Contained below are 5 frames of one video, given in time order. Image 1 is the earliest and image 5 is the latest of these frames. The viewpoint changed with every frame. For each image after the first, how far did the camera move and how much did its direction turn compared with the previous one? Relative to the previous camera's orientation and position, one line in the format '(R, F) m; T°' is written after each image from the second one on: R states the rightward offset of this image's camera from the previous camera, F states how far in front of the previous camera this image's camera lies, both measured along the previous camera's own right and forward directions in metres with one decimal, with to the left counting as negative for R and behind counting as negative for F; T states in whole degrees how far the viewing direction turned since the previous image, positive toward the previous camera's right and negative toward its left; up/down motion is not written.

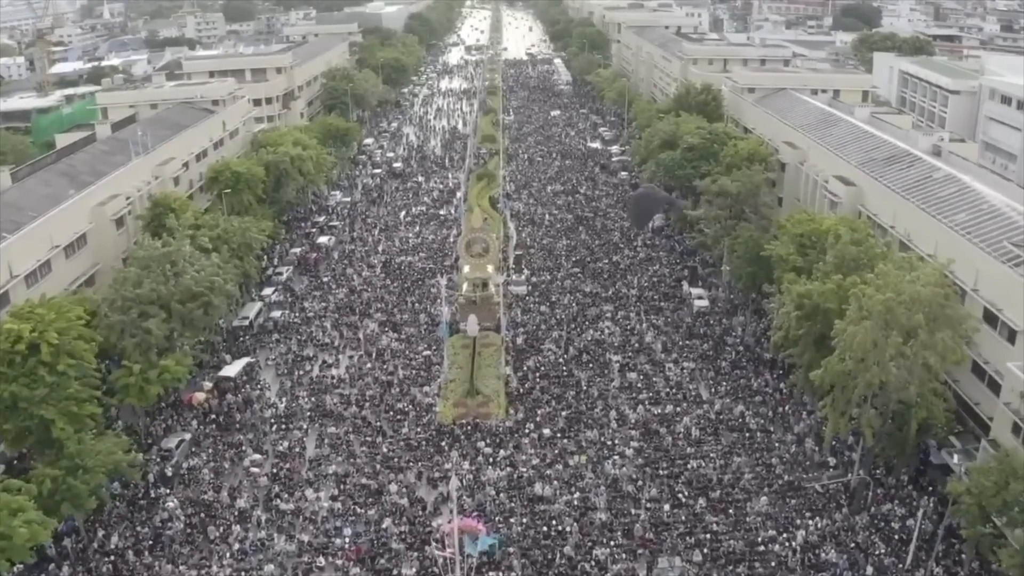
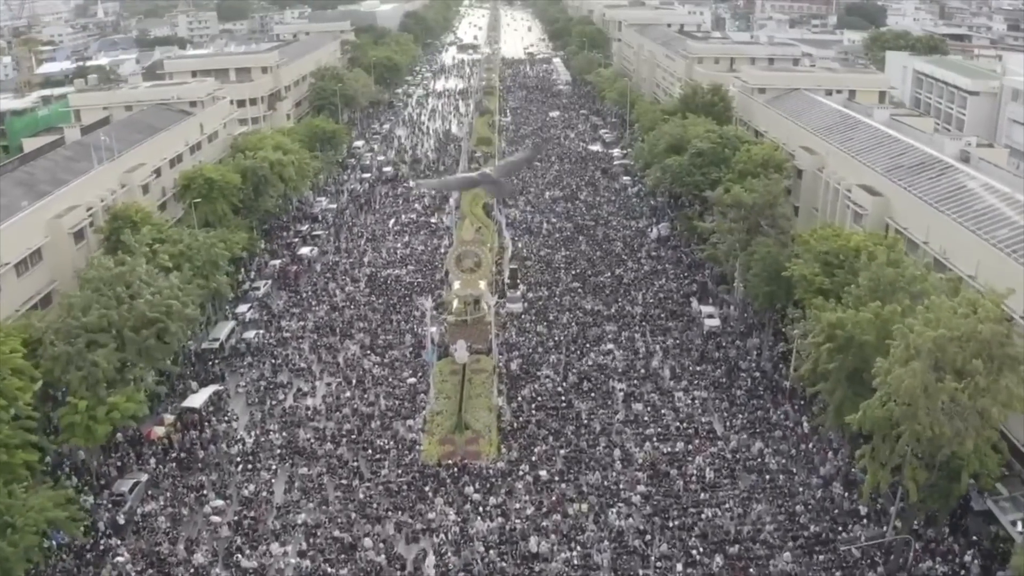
(+0.2, +3.6) m; 0°
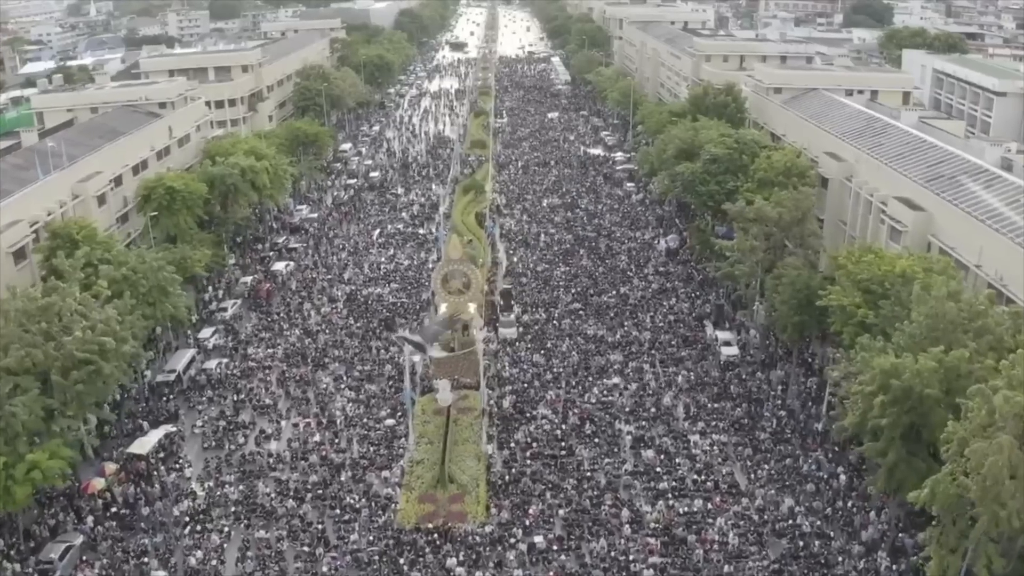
(+0.3, +4.4) m; 0°
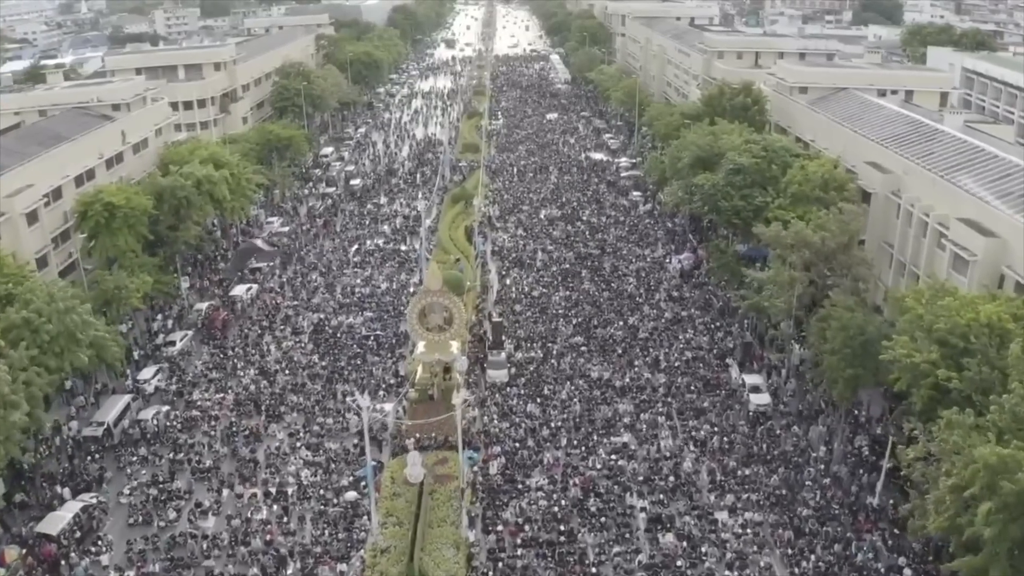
(+0.4, +5.5) m; 0°
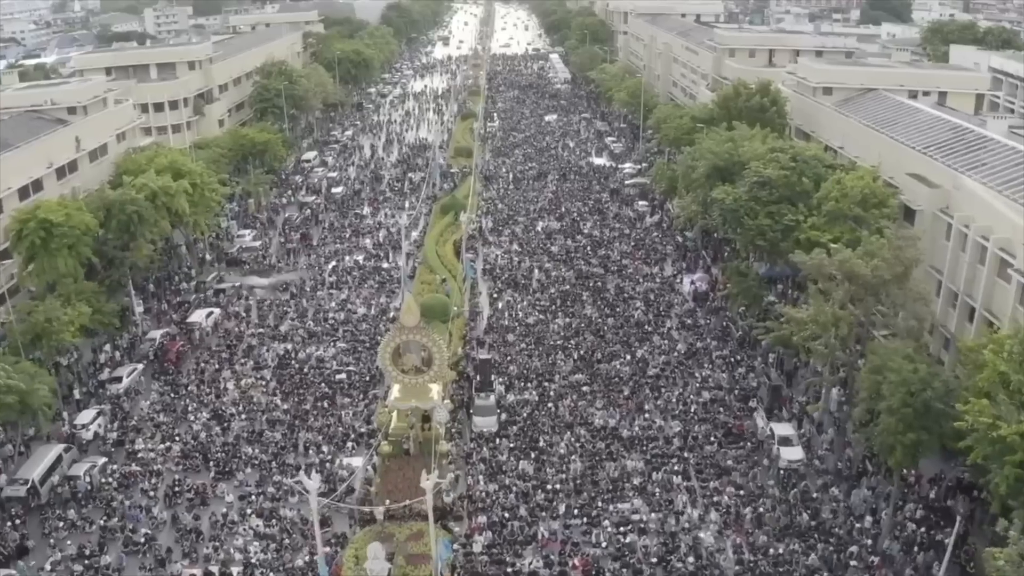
(+0.3, +4.3) m; 0°
